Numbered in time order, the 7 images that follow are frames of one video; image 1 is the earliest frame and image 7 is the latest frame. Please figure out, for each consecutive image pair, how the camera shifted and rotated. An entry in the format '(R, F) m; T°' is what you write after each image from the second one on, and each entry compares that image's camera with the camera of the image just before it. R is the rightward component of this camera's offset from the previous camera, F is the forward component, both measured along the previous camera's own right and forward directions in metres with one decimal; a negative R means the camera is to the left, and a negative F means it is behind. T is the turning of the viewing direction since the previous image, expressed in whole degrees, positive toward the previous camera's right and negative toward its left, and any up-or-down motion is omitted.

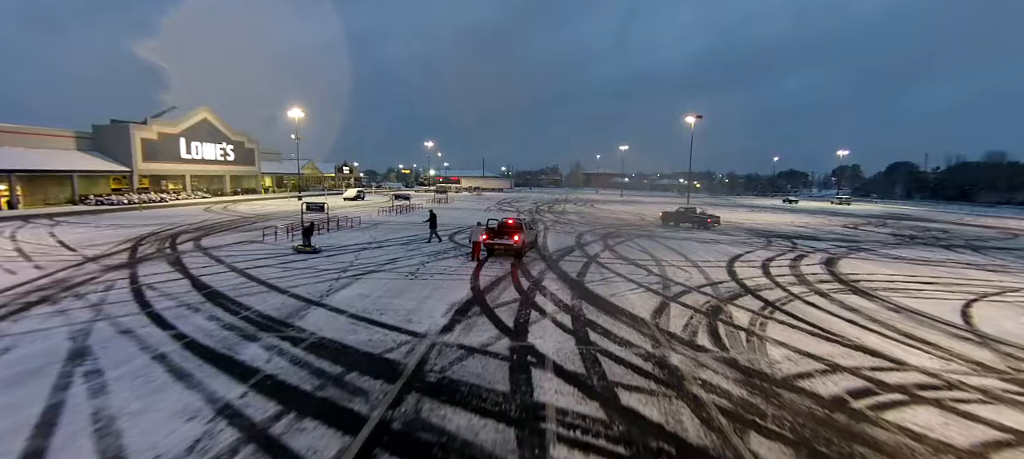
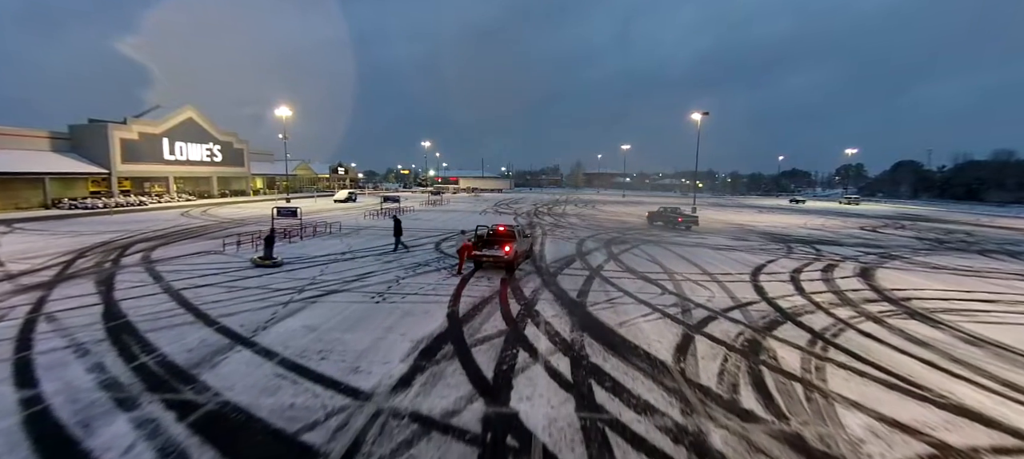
(+0.4, +2.3) m; 0°
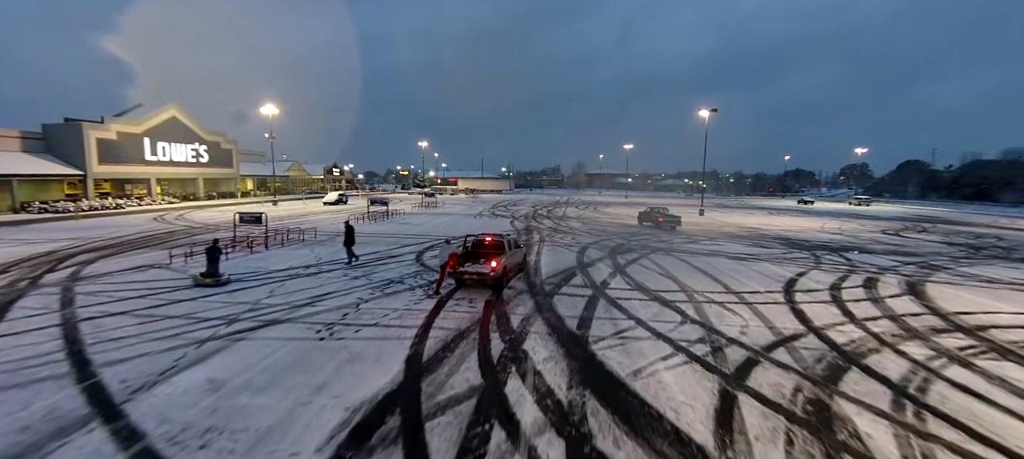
(+0.4, +2.4) m; 0°
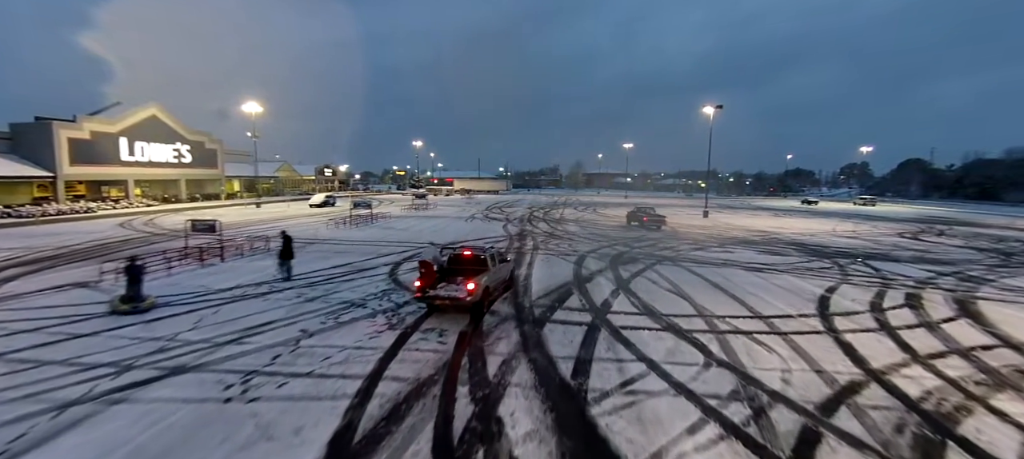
(+0.5, +2.2) m; 0°
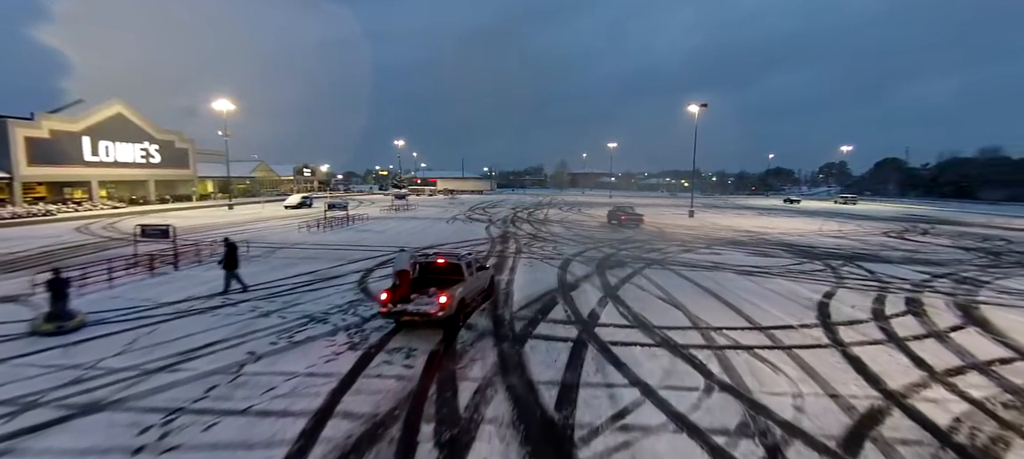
(+0.2, +1.1) m; +2°
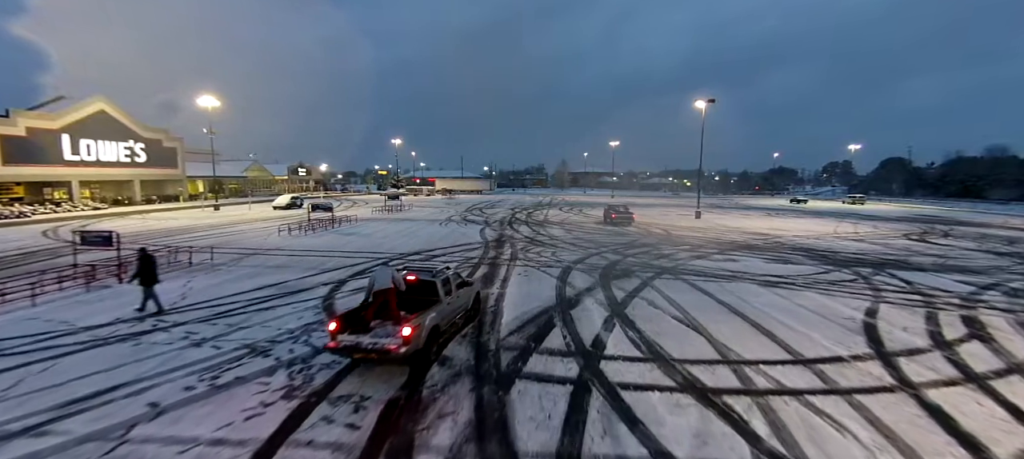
(+0.3, +1.9) m; 0°
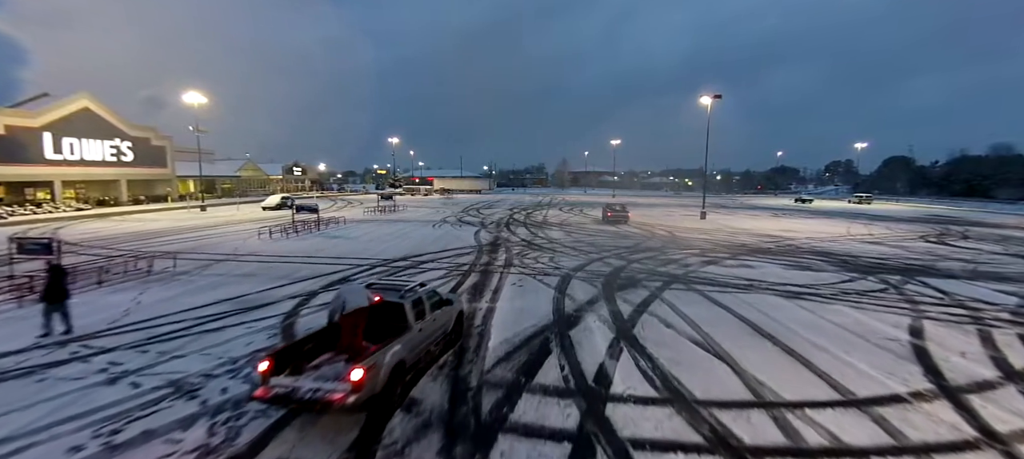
(+0.3, +1.6) m; 0°
